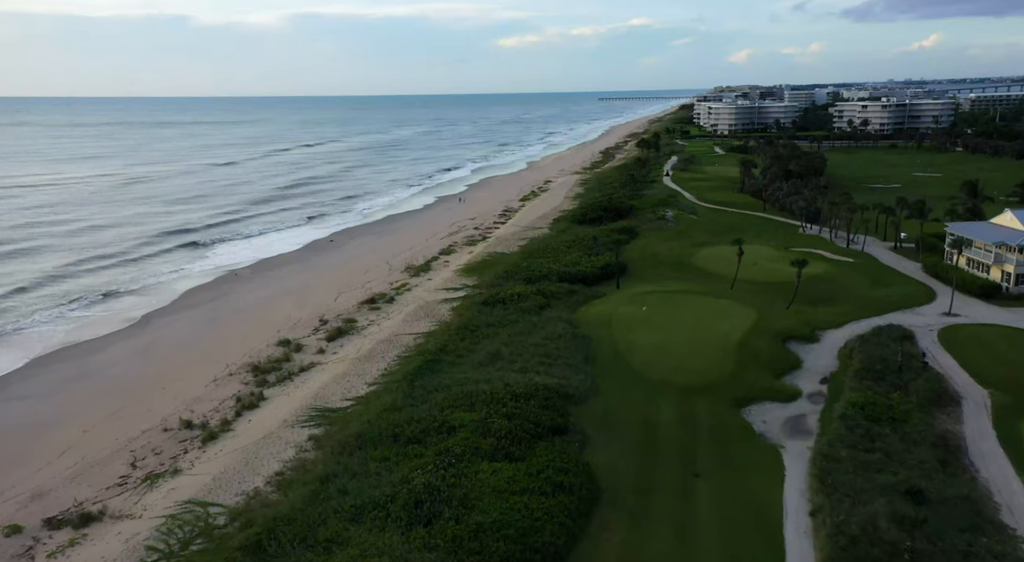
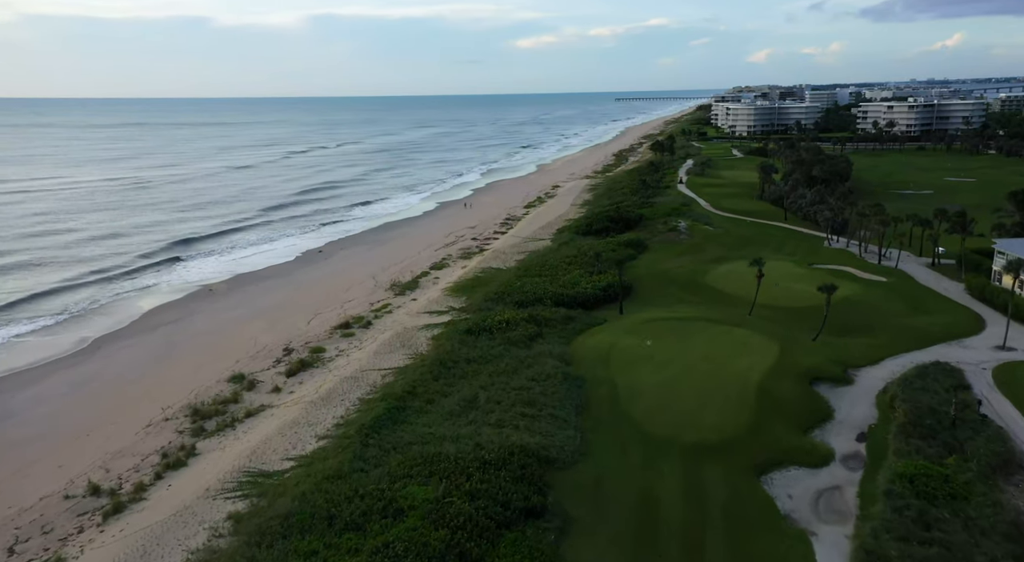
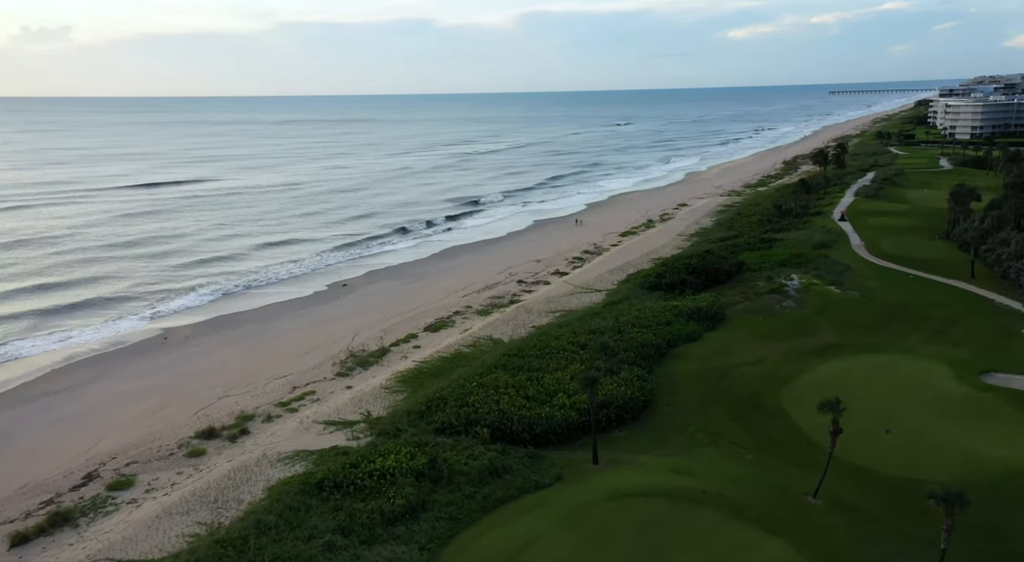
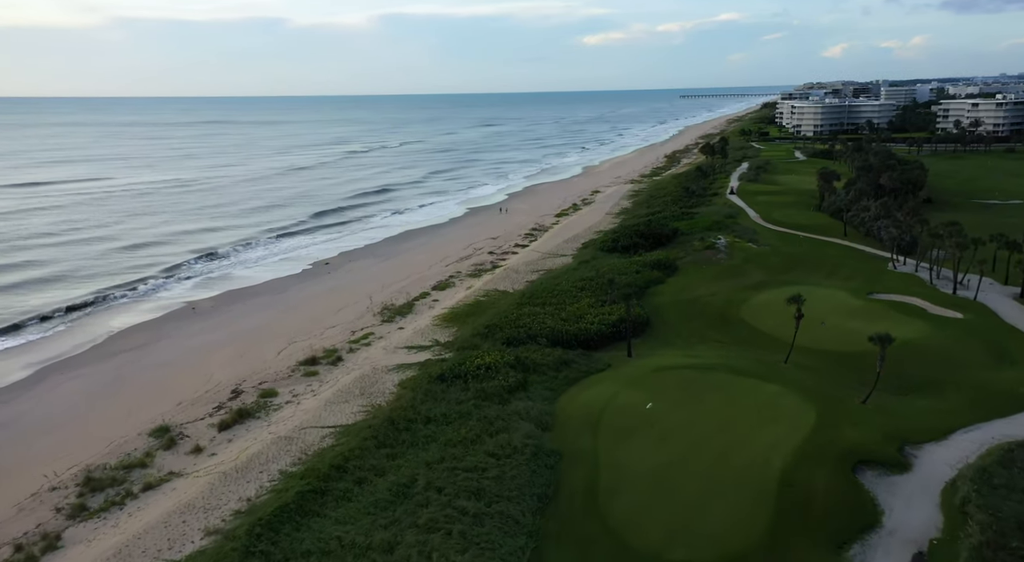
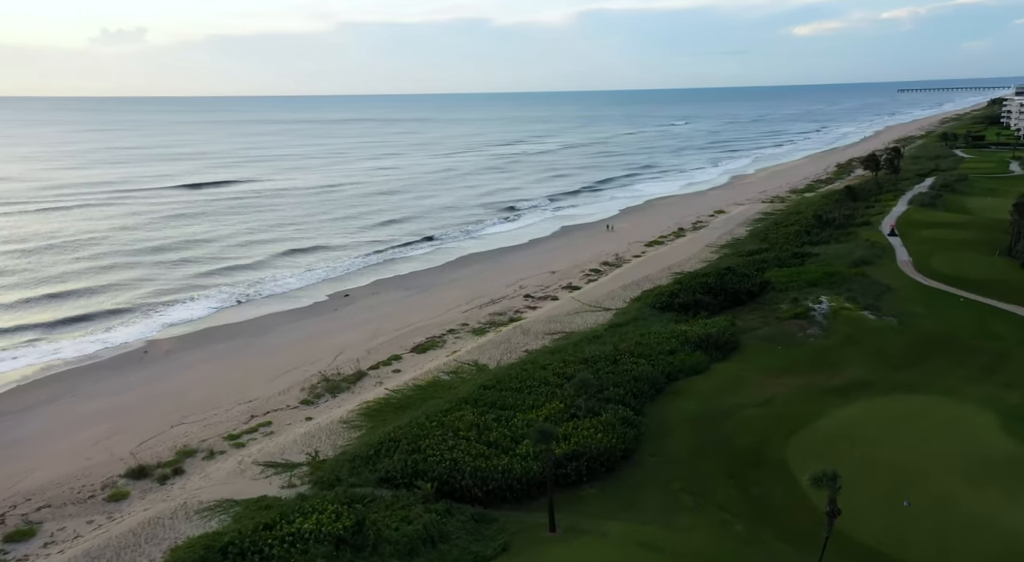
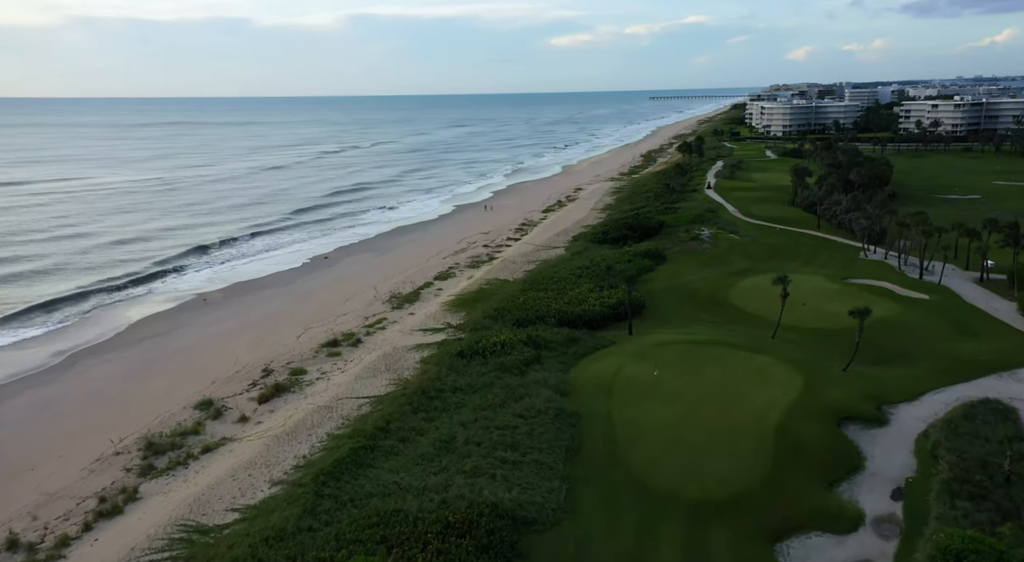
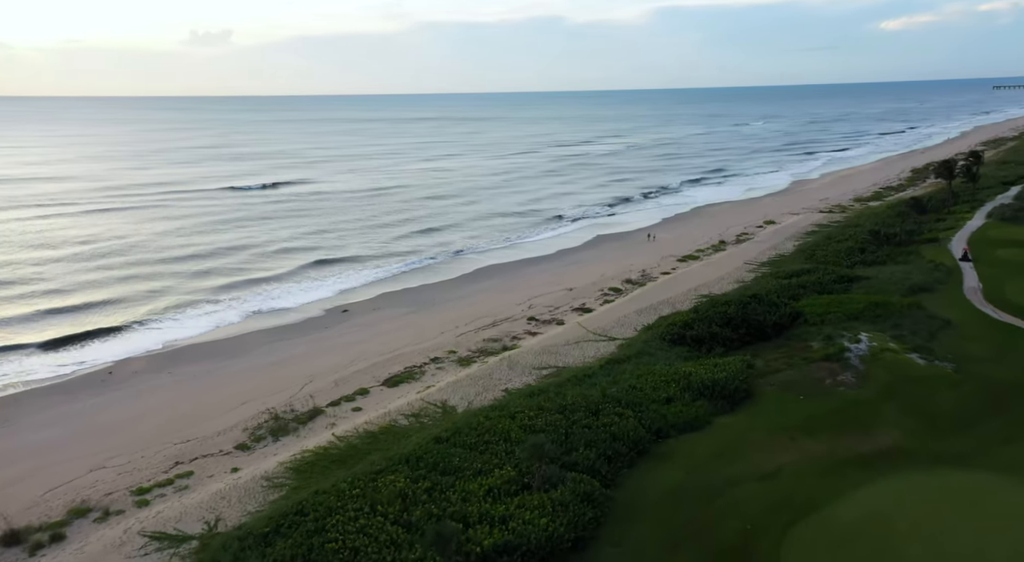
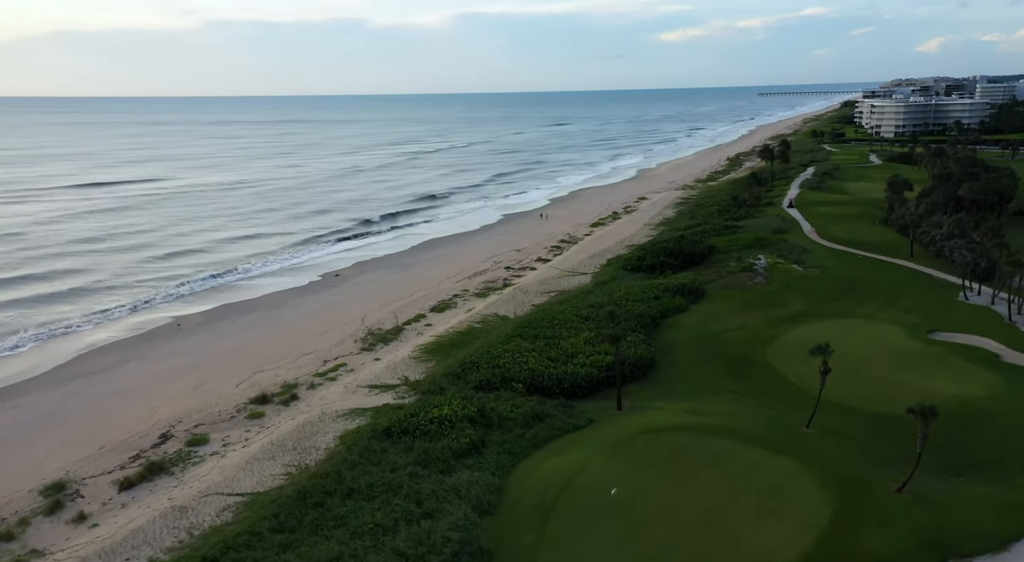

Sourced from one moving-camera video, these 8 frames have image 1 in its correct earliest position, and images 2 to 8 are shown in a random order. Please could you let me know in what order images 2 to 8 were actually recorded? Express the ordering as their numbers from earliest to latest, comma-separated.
2, 6, 4, 8, 3, 5, 7
